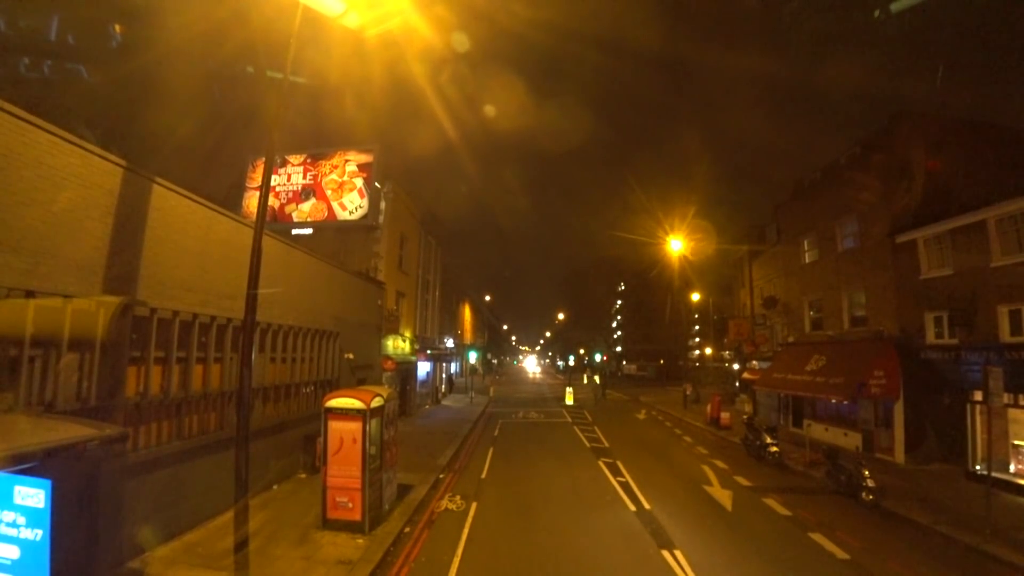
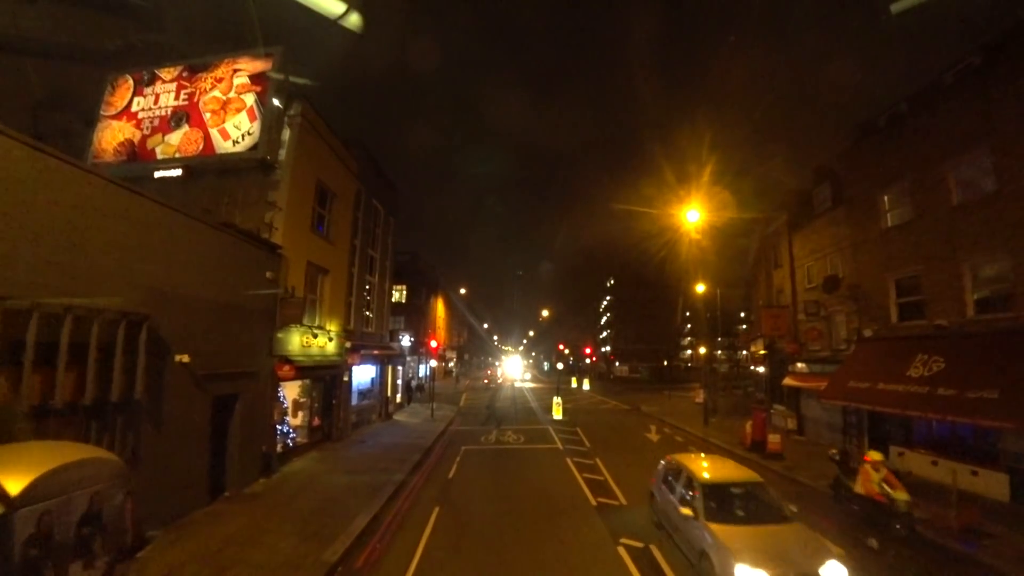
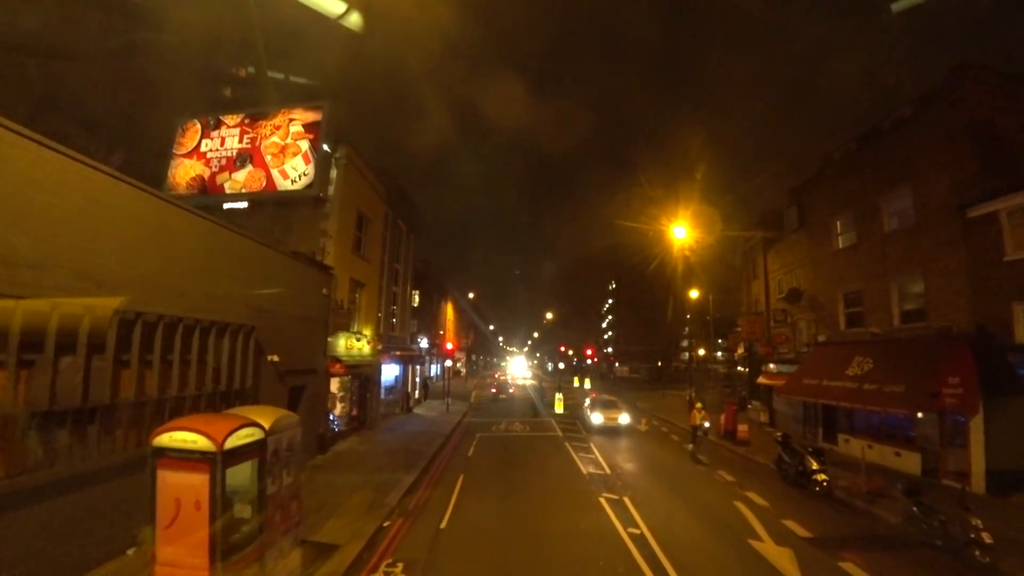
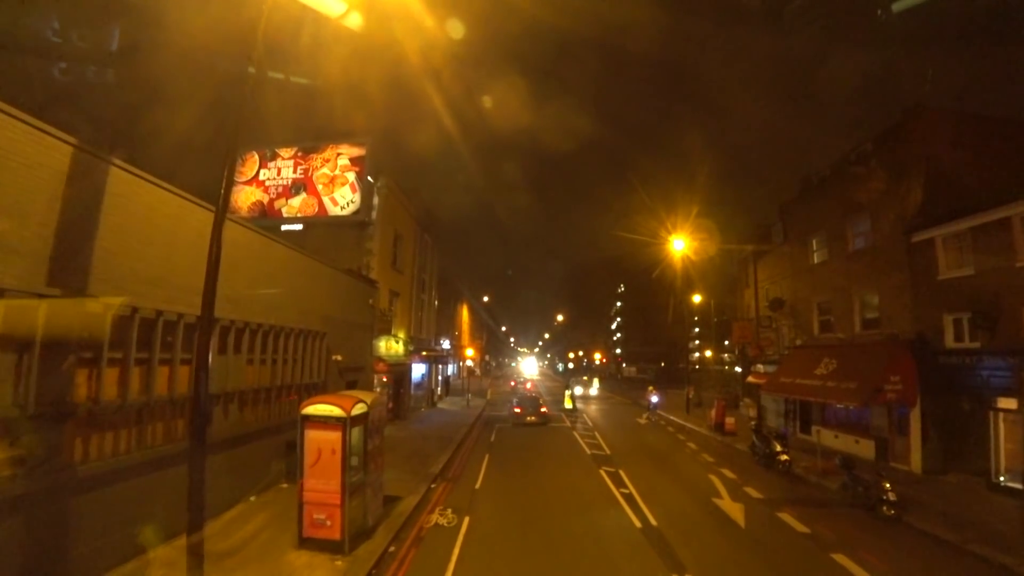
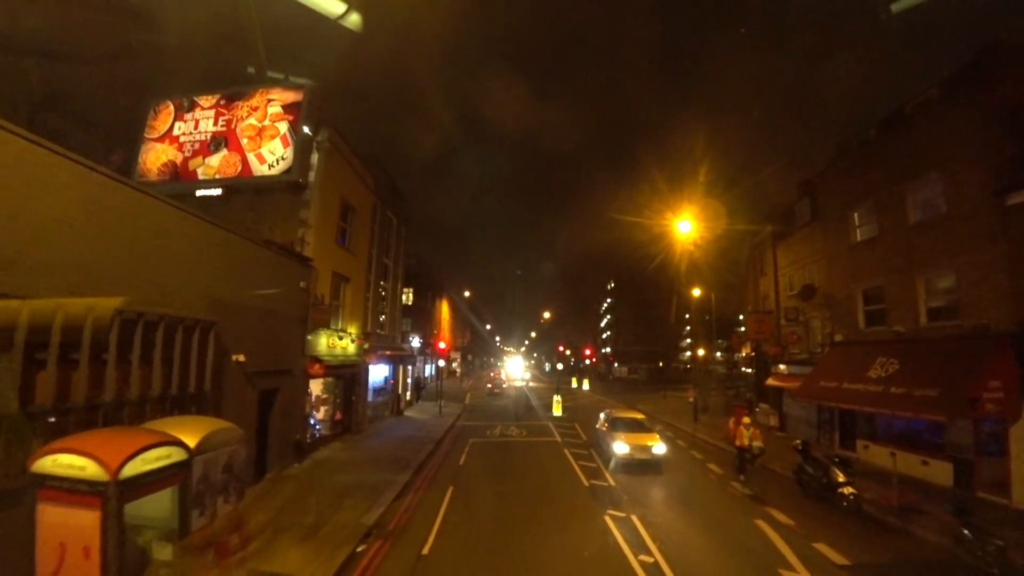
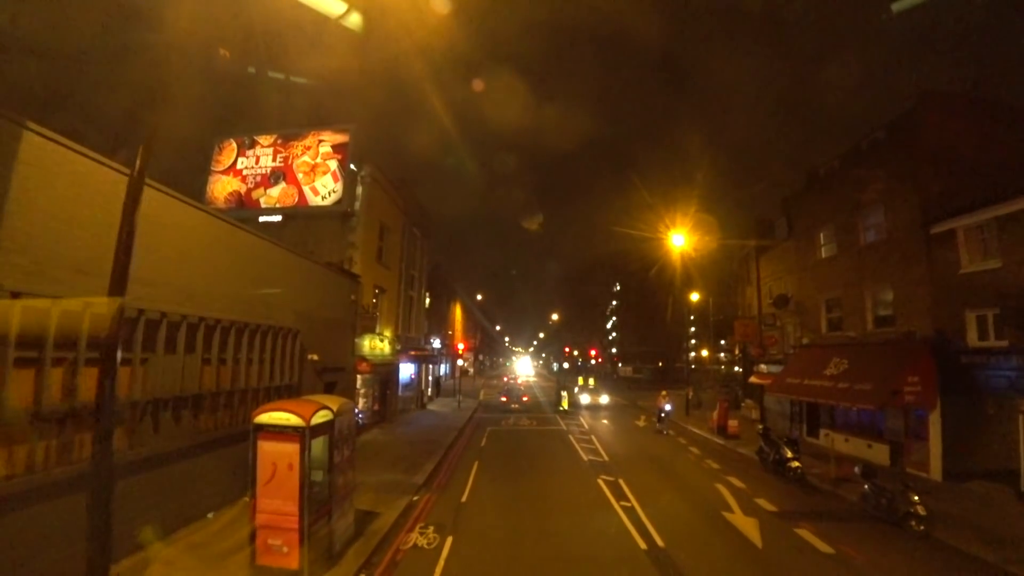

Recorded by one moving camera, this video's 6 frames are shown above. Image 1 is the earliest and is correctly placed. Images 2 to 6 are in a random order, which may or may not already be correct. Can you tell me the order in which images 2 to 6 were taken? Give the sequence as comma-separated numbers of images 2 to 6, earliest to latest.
4, 6, 3, 5, 2
